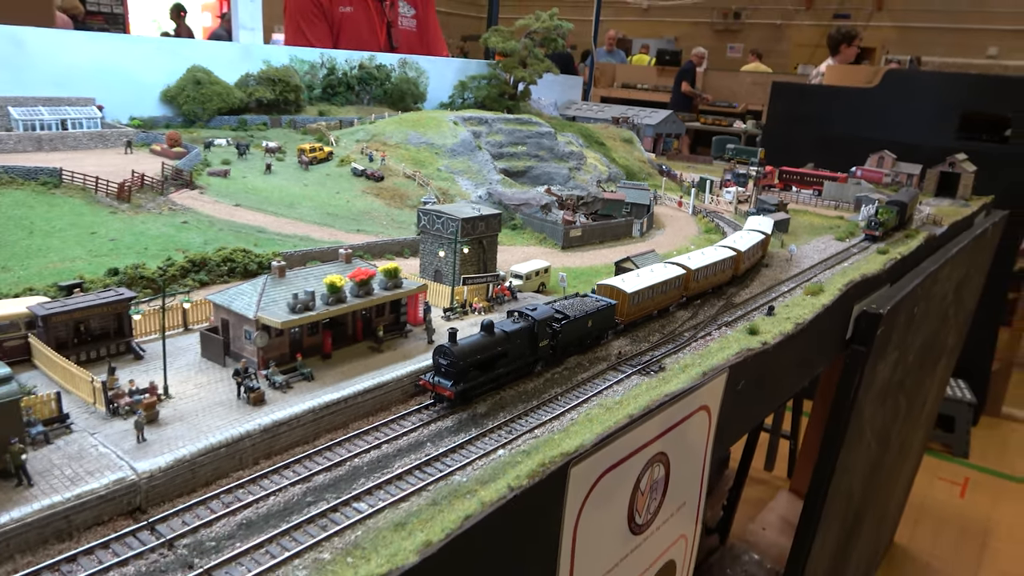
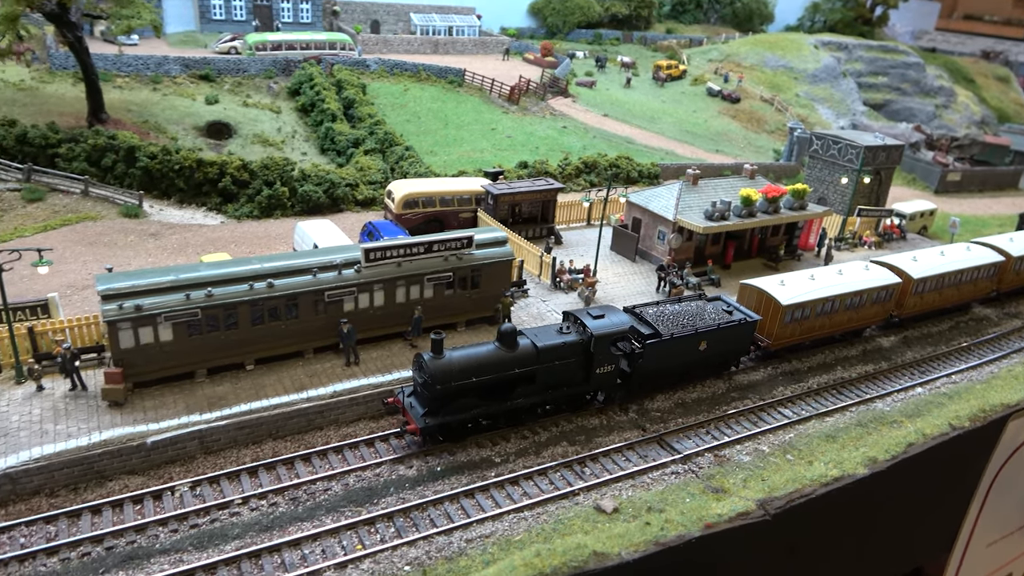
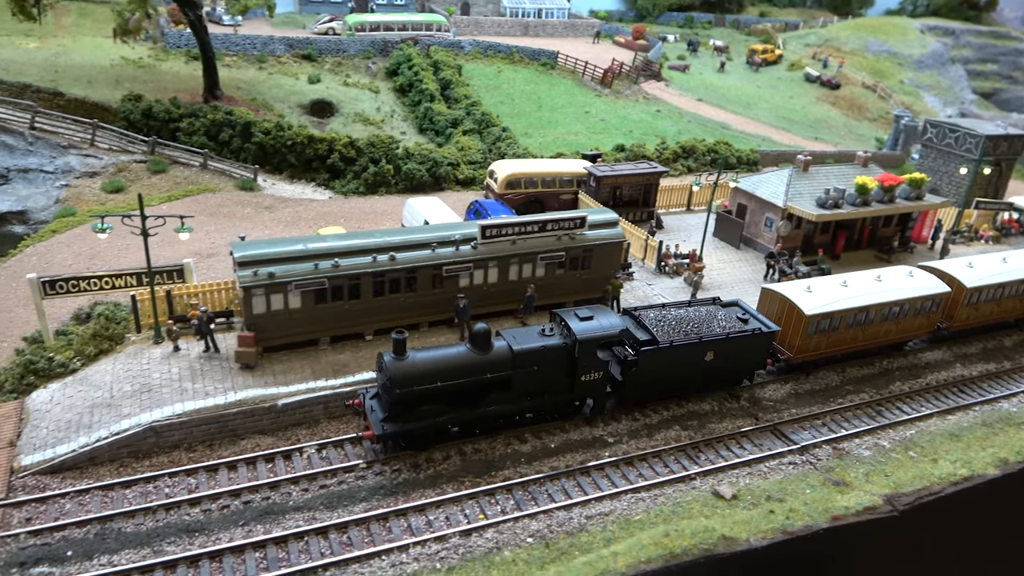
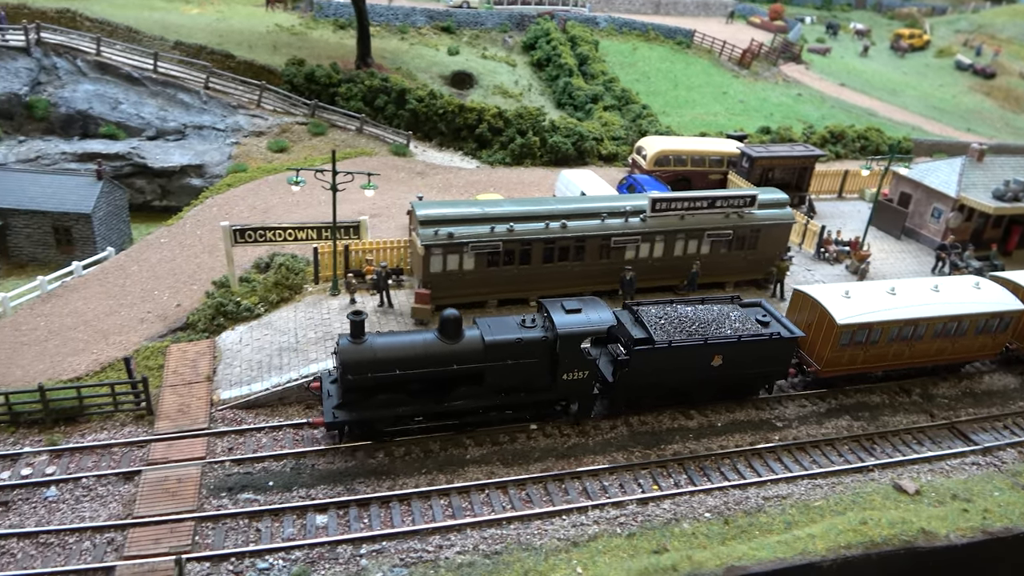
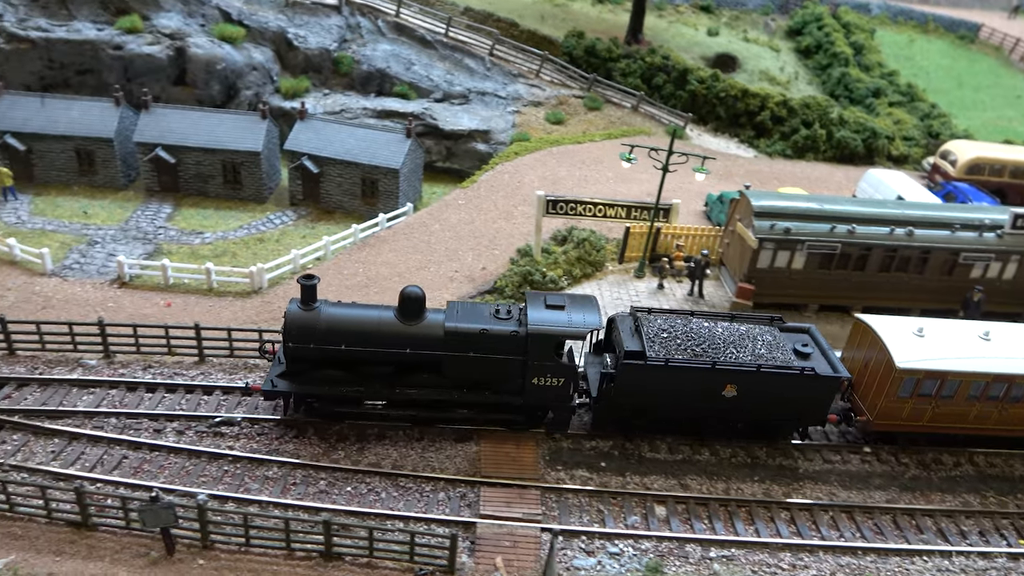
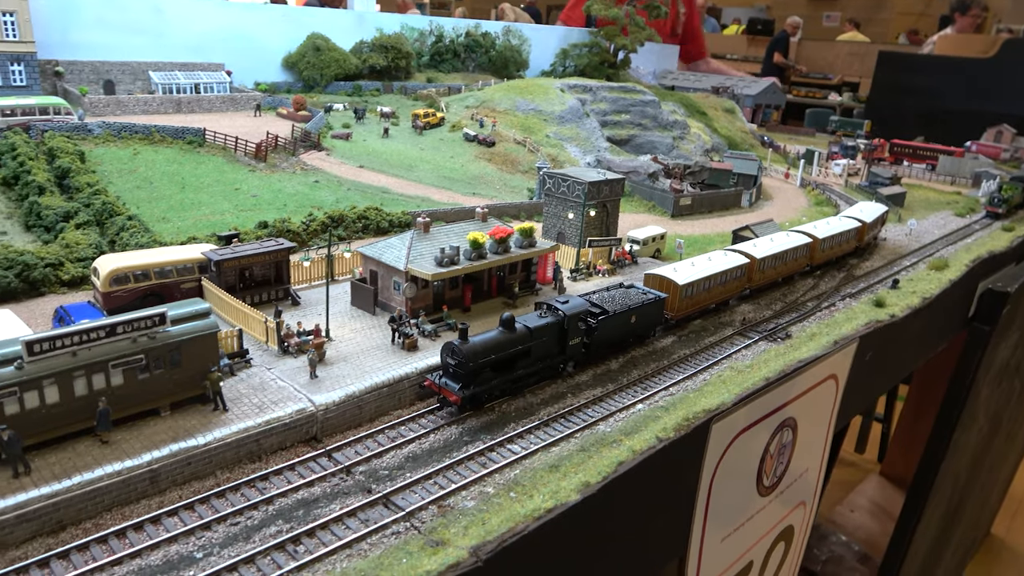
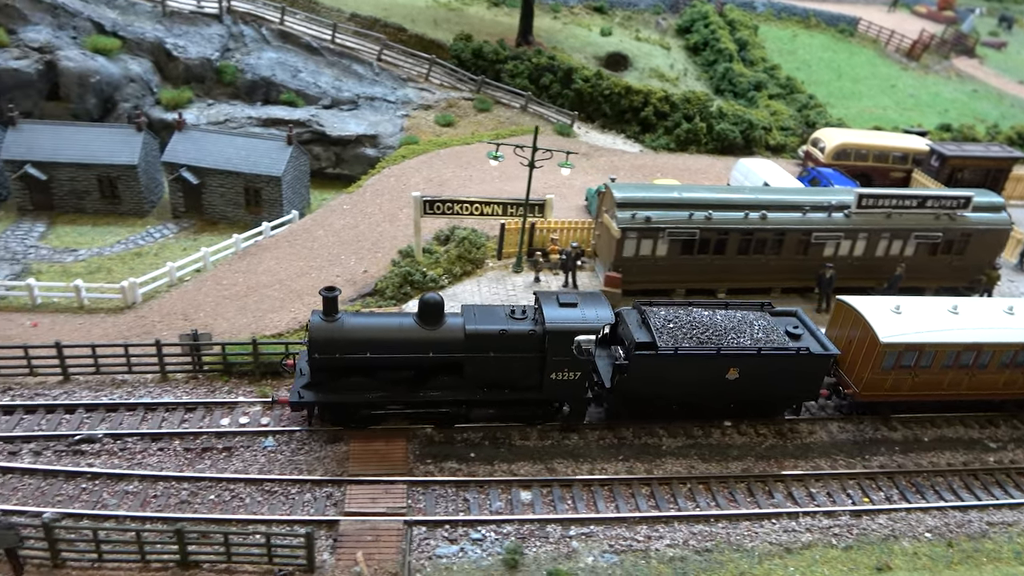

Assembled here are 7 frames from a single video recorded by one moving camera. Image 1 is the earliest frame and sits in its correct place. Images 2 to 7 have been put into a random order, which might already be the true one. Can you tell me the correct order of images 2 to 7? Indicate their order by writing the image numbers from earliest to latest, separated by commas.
6, 2, 3, 4, 7, 5
